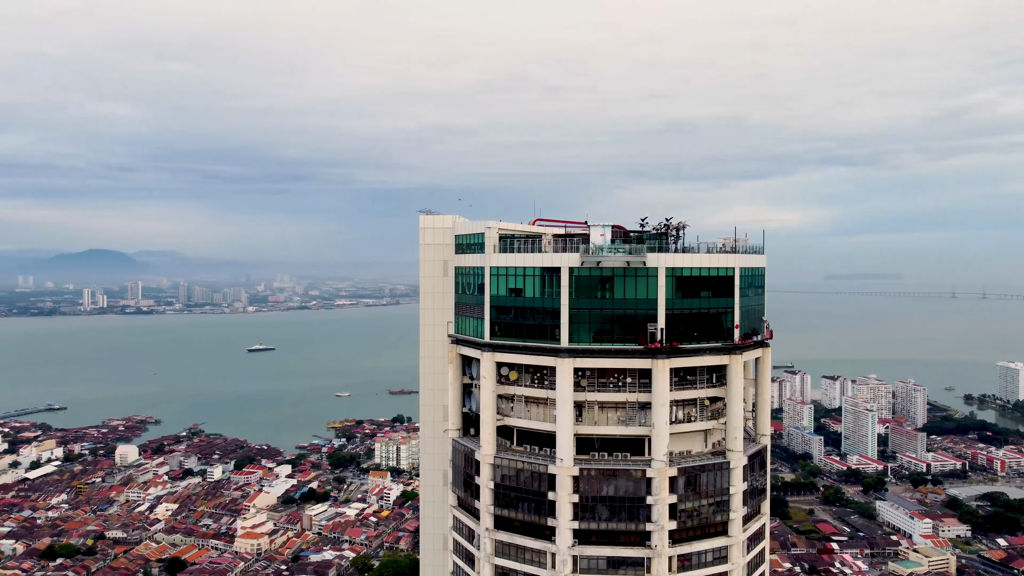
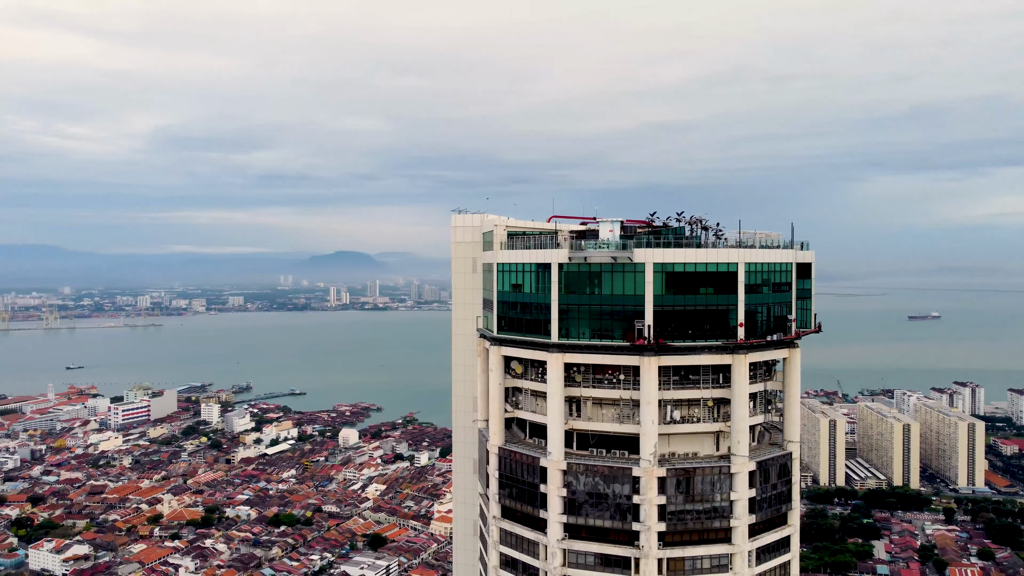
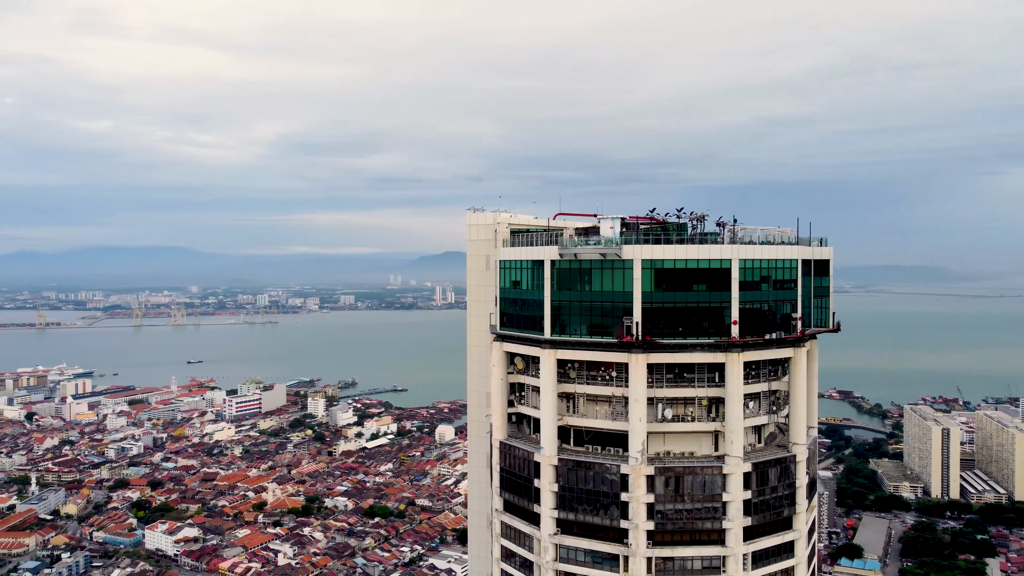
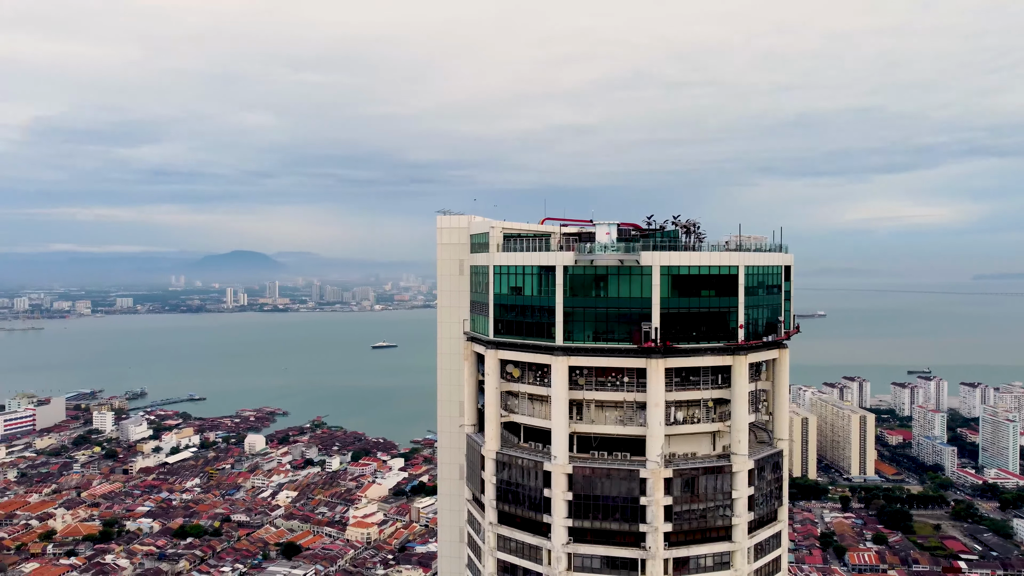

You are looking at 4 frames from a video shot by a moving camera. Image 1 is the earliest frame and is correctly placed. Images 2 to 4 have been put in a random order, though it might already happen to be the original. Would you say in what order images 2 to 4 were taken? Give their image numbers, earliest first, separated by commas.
4, 2, 3
